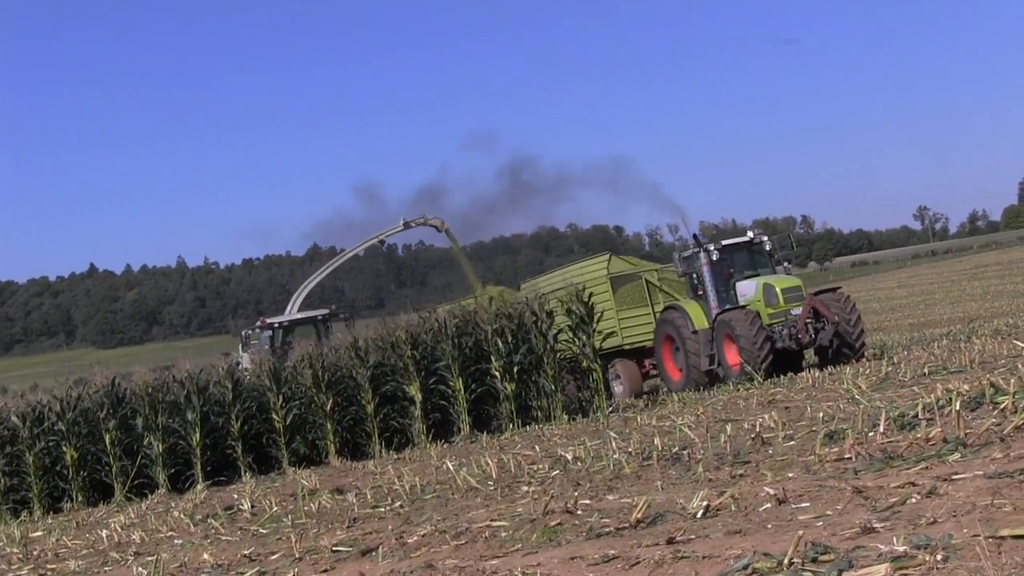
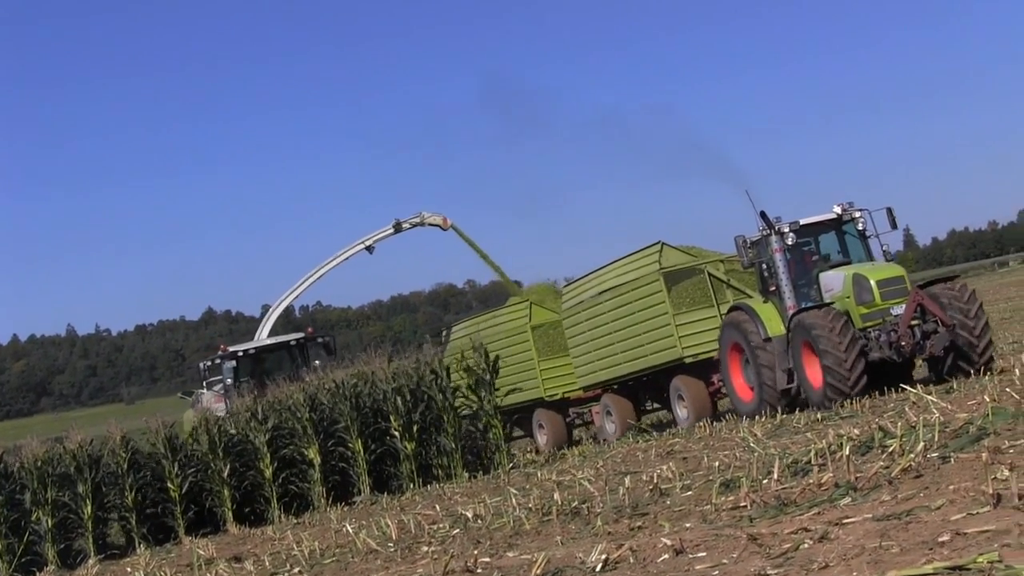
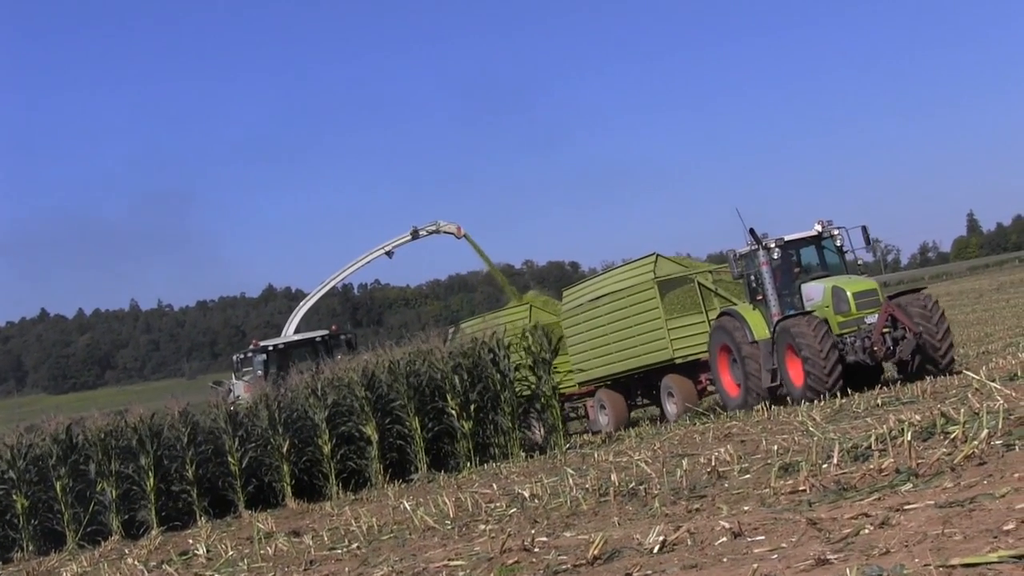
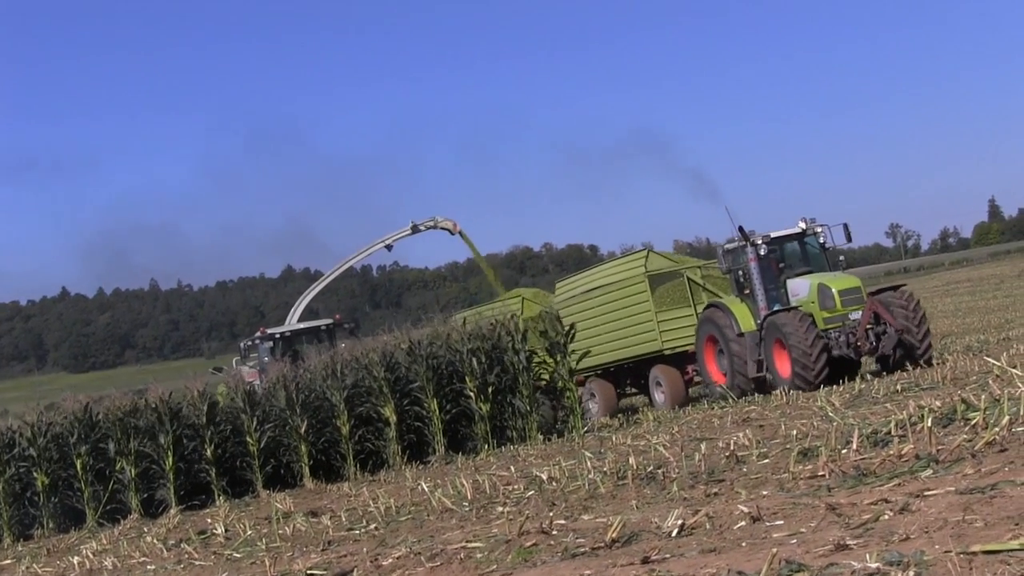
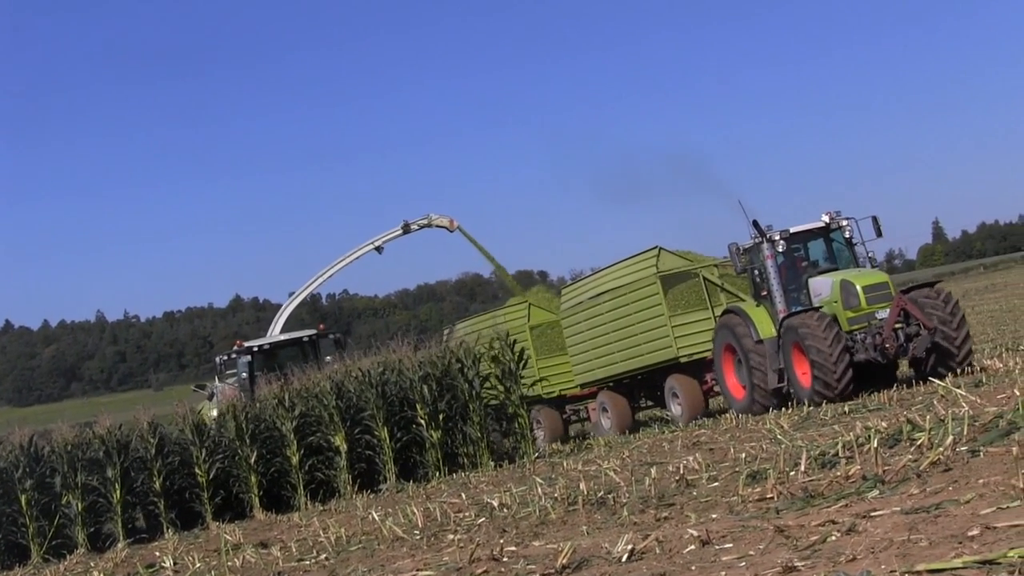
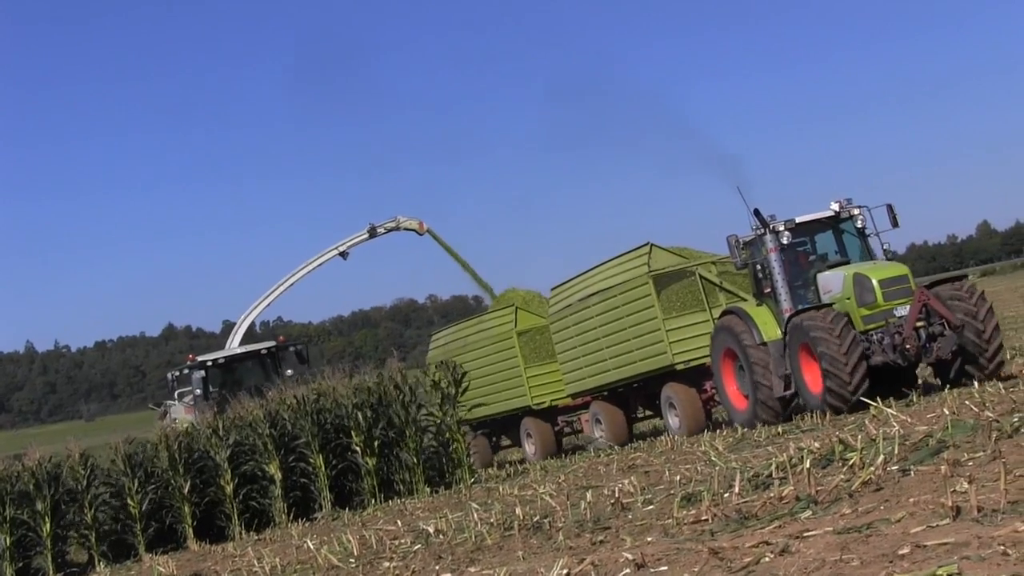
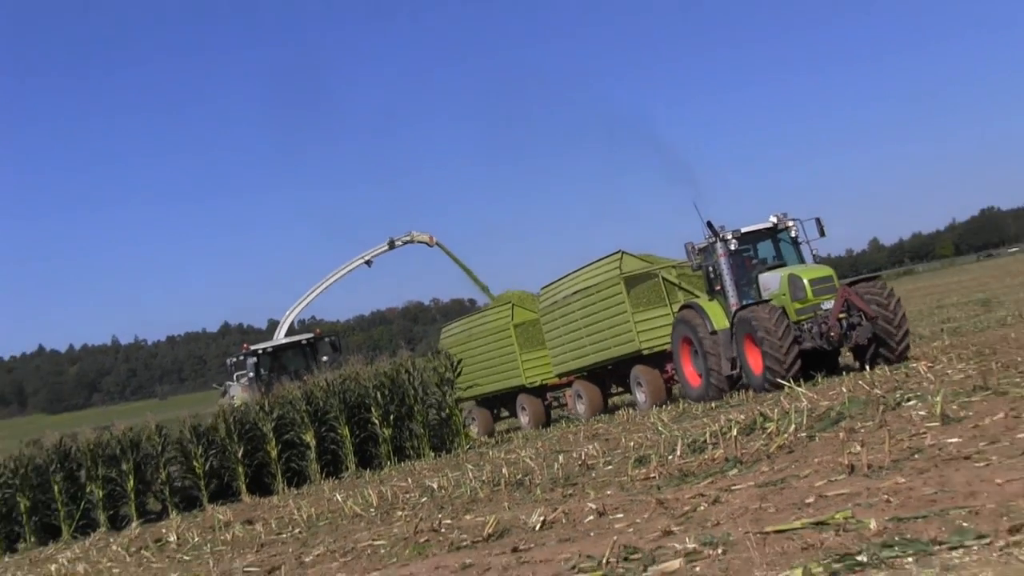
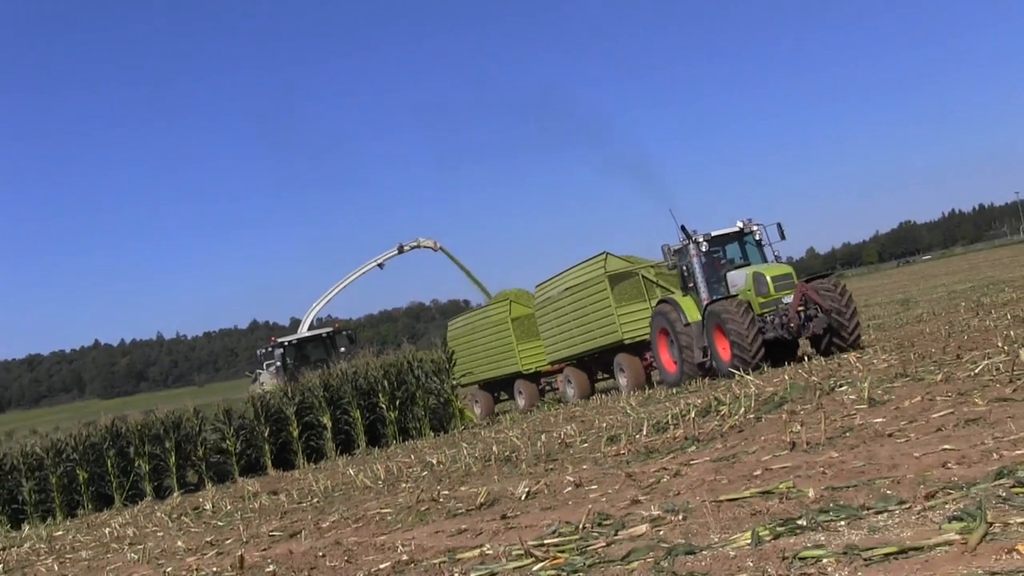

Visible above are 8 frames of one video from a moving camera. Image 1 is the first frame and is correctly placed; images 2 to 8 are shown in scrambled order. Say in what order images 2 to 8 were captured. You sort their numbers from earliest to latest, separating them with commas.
4, 3, 5, 2, 6, 7, 8
